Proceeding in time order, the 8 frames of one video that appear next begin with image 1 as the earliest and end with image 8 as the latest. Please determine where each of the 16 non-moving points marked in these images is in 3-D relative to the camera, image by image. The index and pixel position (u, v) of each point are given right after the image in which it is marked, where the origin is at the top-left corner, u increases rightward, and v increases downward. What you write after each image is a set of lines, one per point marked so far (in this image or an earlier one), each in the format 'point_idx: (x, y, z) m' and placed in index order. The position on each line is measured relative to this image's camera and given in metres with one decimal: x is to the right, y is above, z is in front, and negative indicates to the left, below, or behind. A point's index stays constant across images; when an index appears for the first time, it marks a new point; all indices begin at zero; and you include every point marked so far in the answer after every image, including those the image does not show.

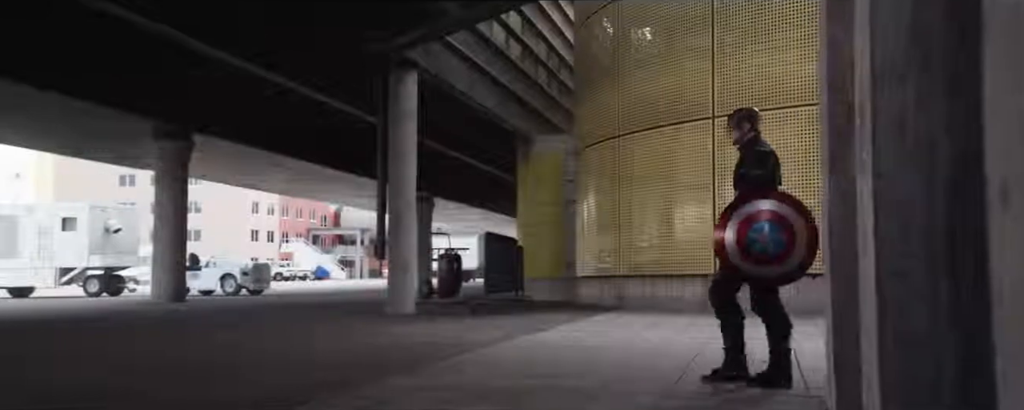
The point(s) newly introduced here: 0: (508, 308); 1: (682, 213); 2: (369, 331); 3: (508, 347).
0: (0.0, -2.7, +17.9) m
1: (+4.4, -0.2, +18.5) m
2: (-3.1, -2.7, +14.6) m
3: (0.0, -2.3, +11.3) m
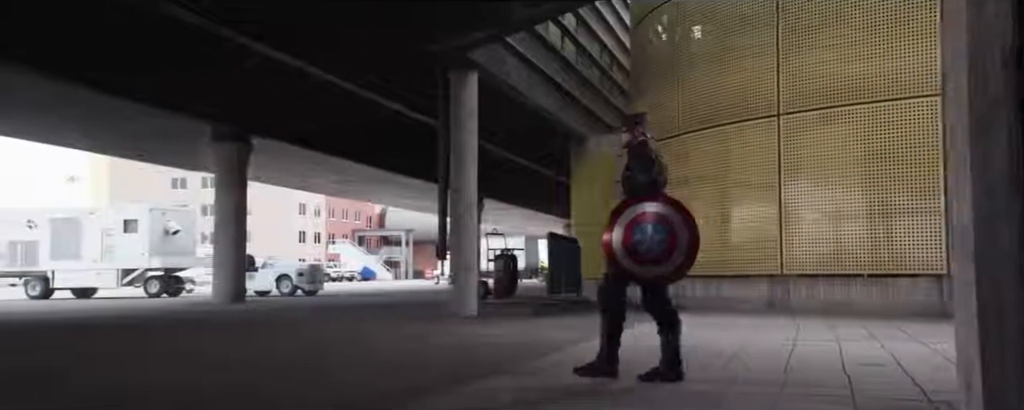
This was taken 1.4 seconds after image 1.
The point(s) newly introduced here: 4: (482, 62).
0: (+1.6, -2.7, +17.9) m
1: (+6.1, -0.2, +18.2) m
2: (-1.6, -2.7, +14.6) m
3: (+1.4, -2.3, +11.2) m
4: (-0.8, +3.7, +17.5) m
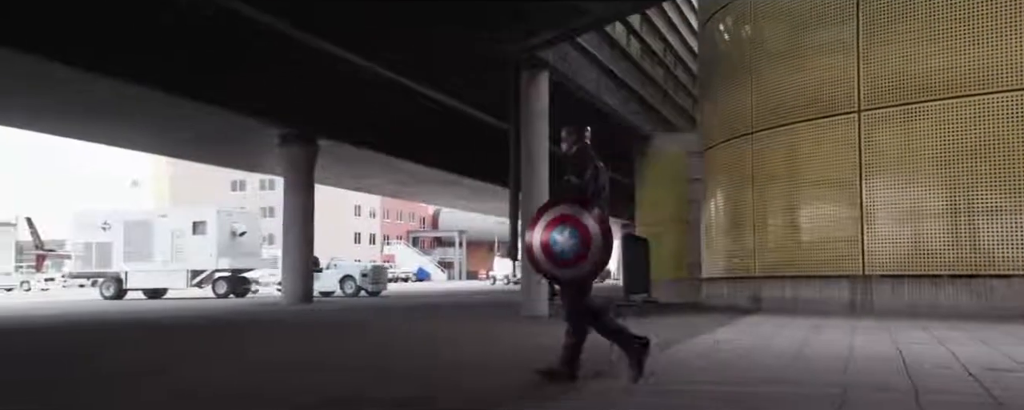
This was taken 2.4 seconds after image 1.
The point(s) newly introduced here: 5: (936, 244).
0: (+3.5, -2.7, +17.6) m
1: (+7.9, -0.1, +17.8) m
2: (+0.1, -2.7, +14.5) m
3: (+2.9, -2.3, +11.0) m
4: (+1.0, +3.7, +17.4) m
5: (+9.8, -0.9, +15.6) m
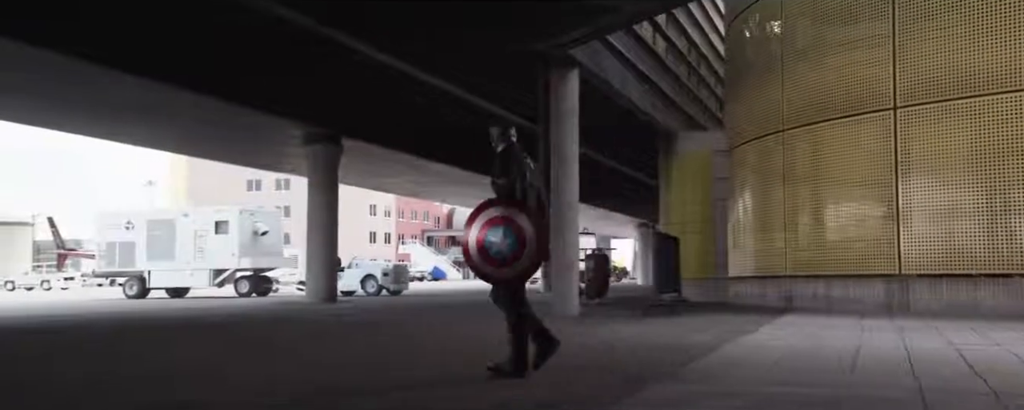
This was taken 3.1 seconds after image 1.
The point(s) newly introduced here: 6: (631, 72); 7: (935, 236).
0: (+4.3, -2.7, +17.6) m
1: (+8.7, -0.1, +17.8) m
2: (+0.9, -2.7, +14.5) m
3: (+3.8, -2.3, +11.0) m
4: (+1.8, +3.8, +17.4) m
5: (+10.6, -0.9, +15.6) m
6: (+3.5, +3.9, +19.8) m
7: (+10.0, -0.7, +16.1) m
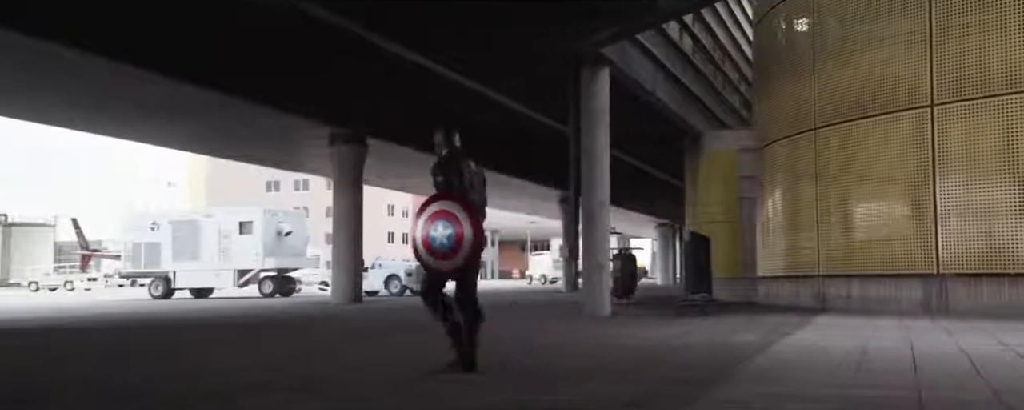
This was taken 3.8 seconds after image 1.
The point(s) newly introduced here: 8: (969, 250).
0: (+5.1, -2.7, +17.5) m
1: (+9.5, -0.1, +17.6) m
2: (+1.7, -2.7, +14.5) m
3: (+4.5, -2.3, +10.9) m
4: (+2.6, +3.8, +17.3) m
5: (+11.4, -0.9, +15.5) m
6: (+4.3, +3.9, +19.7) m
7: (+10.8, -0.7, +16.0) m
8: (+10.7, -1.0, +16.1) m
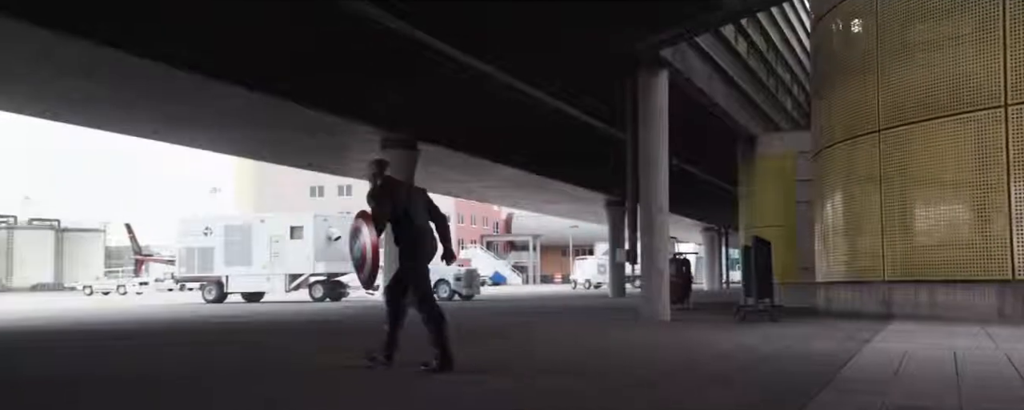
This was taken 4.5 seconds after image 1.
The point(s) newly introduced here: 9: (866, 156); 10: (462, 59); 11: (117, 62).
0: (+6.5, -2.8, +17.2) m
1: (+11.0, -0.2, +17.2) m
2: (+3.1, -2.7, +14.3) m
3: (+5.7, -2.4, +10.6) m
4: (+4.1, +3.7, +17.2) m
5: (+12.7, -0.9, +15.0) m
6: (+5.8, +3.8, +19.5) m
7: (+12.2, -0.8, +15.5) m
8: (+12.1, -1.1, +15.6) m
9: (+10.0, +1.4, +19.5) m
10: (-1.3, +3.7, +17.5) m
11: (-9.9, +3.6, +16.9) m
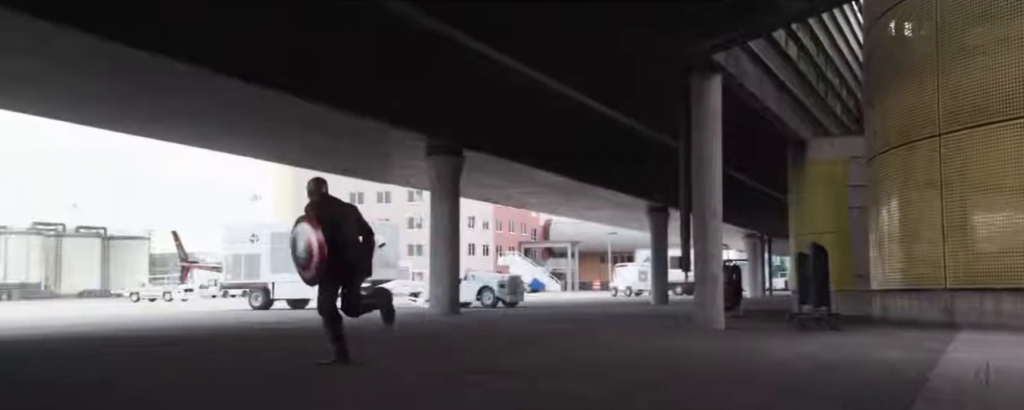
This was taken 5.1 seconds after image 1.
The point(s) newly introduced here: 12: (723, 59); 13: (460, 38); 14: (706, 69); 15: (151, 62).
0: (+7.8, -2.9, +16.8) m
1: (+12.3, -0.3, +16.7) m
2: (+4.3, -2.9, +14.0) m
3: (+6.8, -2.4, +10.3) m
4: (+5.3, +3.5, +16.9) m
5: (+14.0, -1.0, +14.4) m
6: (+7.2, +3.6, +19.2) m
7: (+13.4, -0.9, +14.9) m
8: (+13.3, -1.2, +15.0) m
9: (+11.4, +1.2, +19.0) m
10: (0.0, +3.6, +17.5) m
11: (-8.6, +3.5, +17.2) m
12: (+5.3, +3.6, +16.9) m
13: (-1.1, +3.8, +15.8) m
14: (+4.9, +3.4, +17.0) m
15: (-8.8, +3.5, +16.7) m
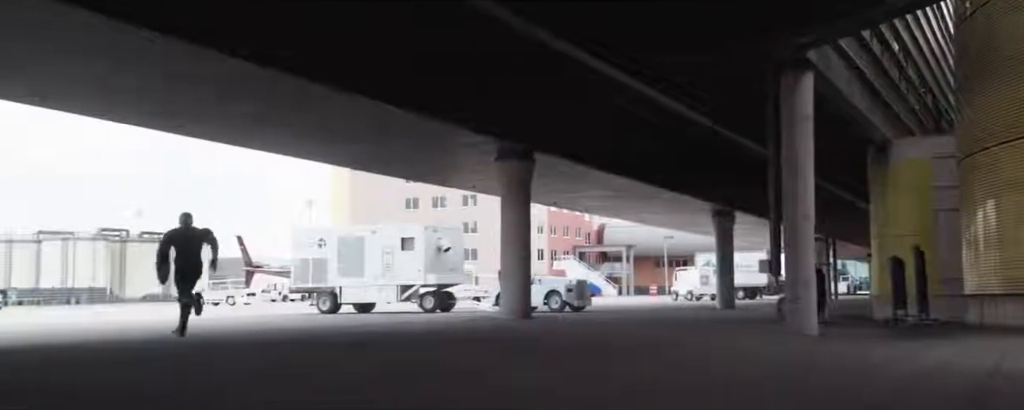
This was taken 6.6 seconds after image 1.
0: (+9.9, -2.9, +16.2) m
1: (+14.4, -0.3, +15.9) m
2: (+6.3, -2.9, +13.6) m
3: (+8.7, -2.4, +9.7) m
4: (+7.4, +3.5, +16.5) m
5: (+16.0, -1.0, +13.6) m
6: (+9.3, +3.5, +18.7) m
7: (+15.4, -0.9, +14.1) m
8: (+15.4, -1.2, +14.2) m
9: (+13.5, +1.2, +18.3) m
10: (+2.1, +3.5, +17.2) m
11: (-6.5, +3.3, +17.3) m
12: (+7.4, +3.5, +16.4) m
13: (+1.0, +3.7, +15.6) m
14: (+7.0, +3.3, +16.5) m
15: (-6.7, +3.4, +16.8) m
